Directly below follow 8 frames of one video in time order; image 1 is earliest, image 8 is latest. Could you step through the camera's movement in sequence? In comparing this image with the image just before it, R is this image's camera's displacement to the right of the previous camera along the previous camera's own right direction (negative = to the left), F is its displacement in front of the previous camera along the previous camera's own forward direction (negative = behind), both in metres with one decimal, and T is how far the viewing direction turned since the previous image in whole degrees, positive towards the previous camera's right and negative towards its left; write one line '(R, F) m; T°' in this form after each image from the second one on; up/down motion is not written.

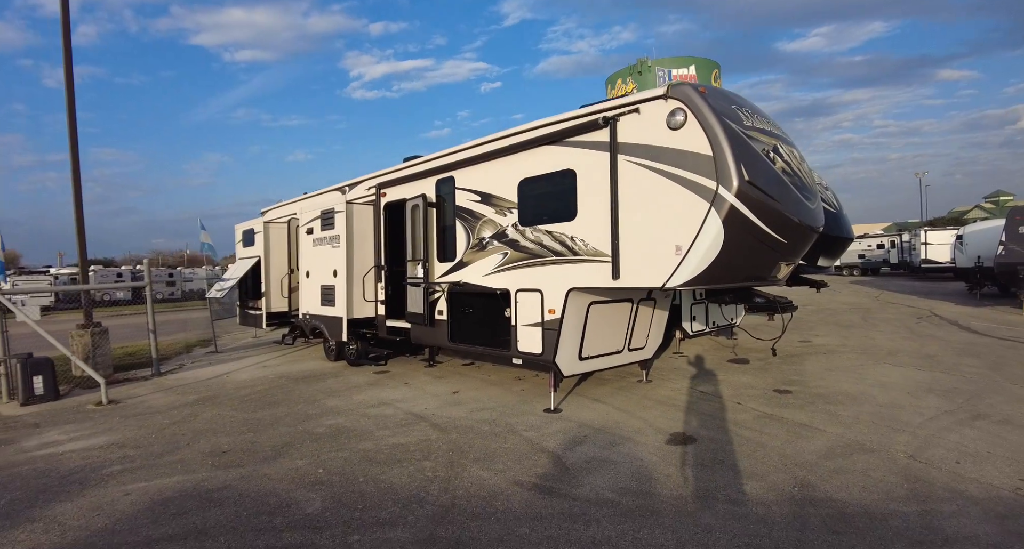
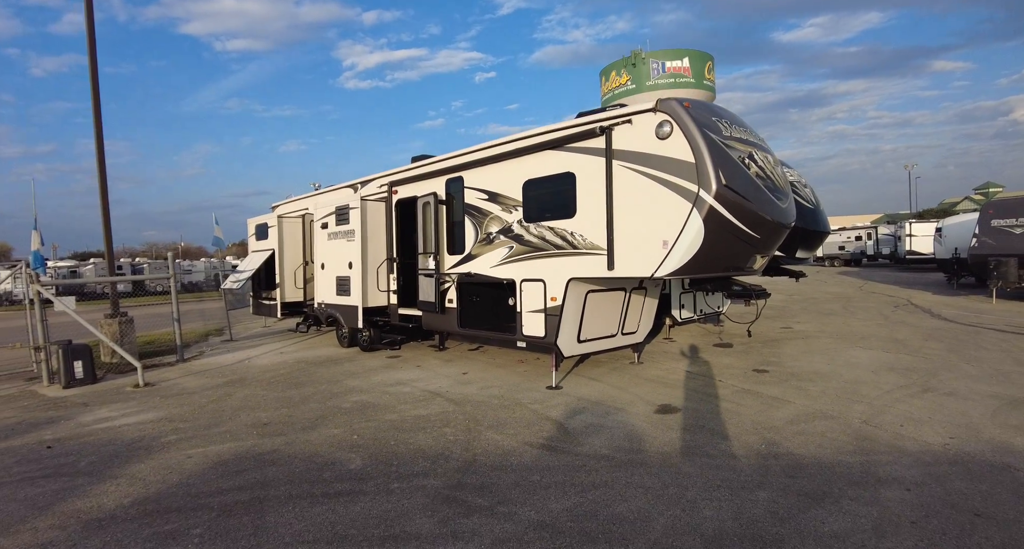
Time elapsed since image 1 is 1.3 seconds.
(-0.1, -0.6) m; +1°
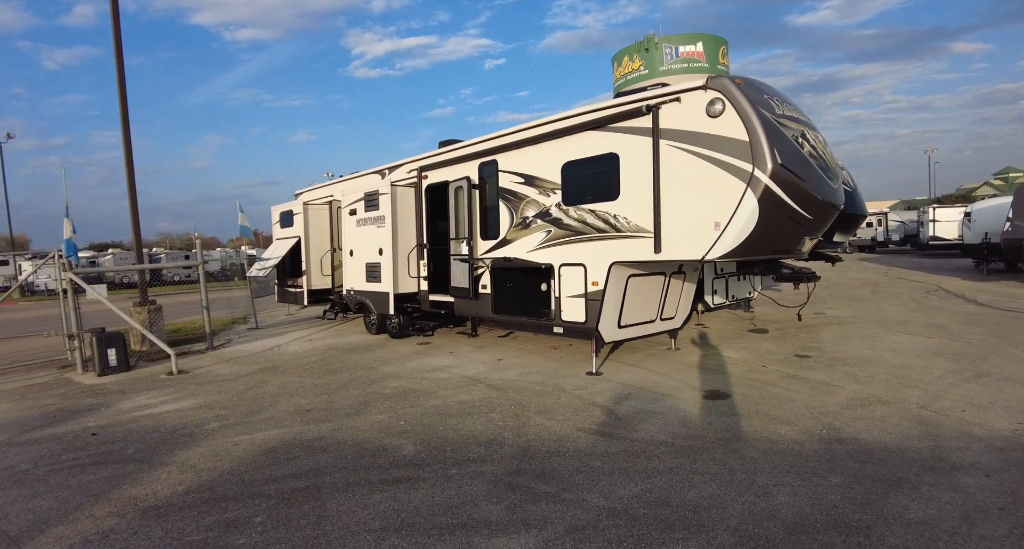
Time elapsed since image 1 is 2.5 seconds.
(-0.4, +0.1) m; -1°
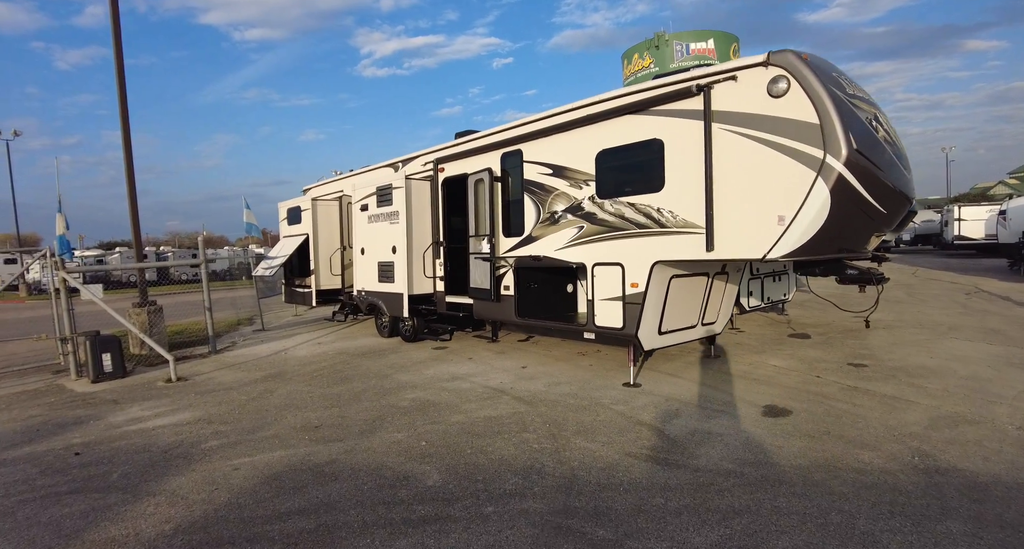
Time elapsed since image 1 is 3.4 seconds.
(-0.2, +0.6) m; -1°
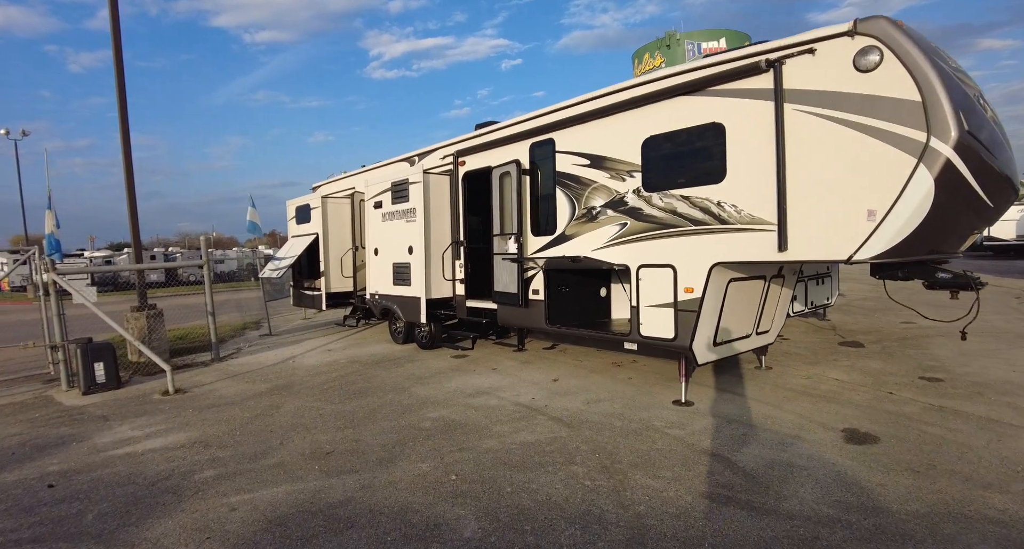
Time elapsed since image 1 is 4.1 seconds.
(-0.3, +0.6) m; -1°
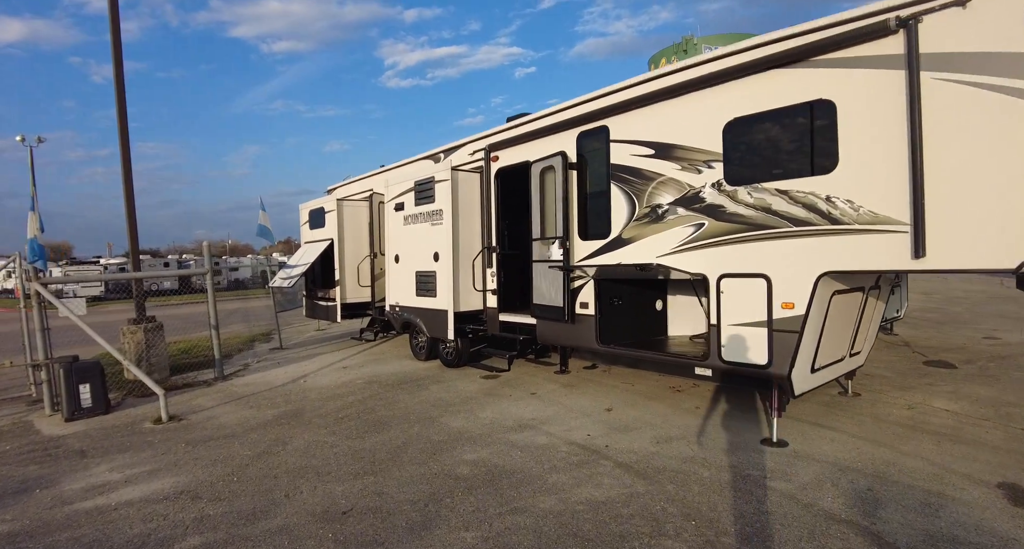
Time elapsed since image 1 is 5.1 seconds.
(-0.3, +0.8) m; -1°
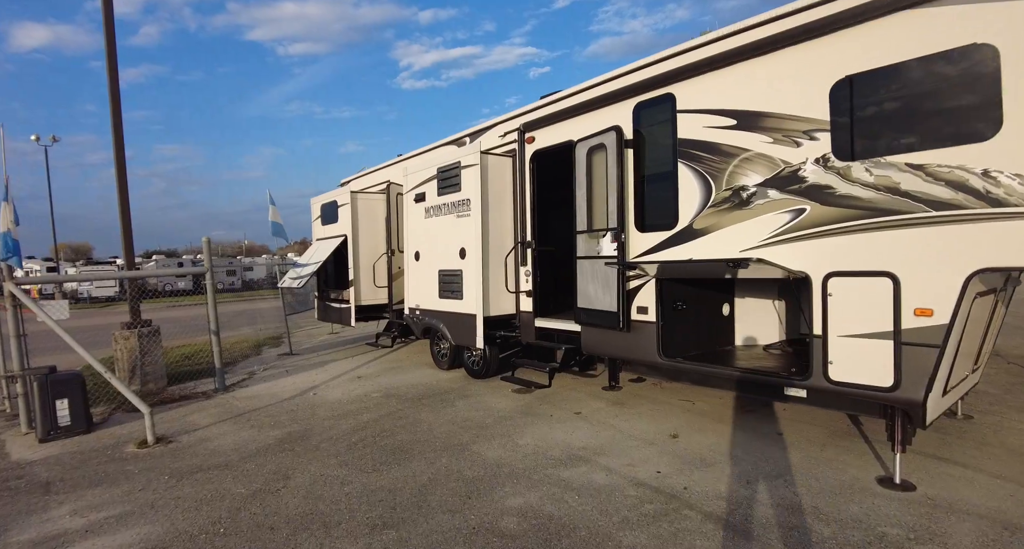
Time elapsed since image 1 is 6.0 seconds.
(-0.3, +0.8) m; -2°
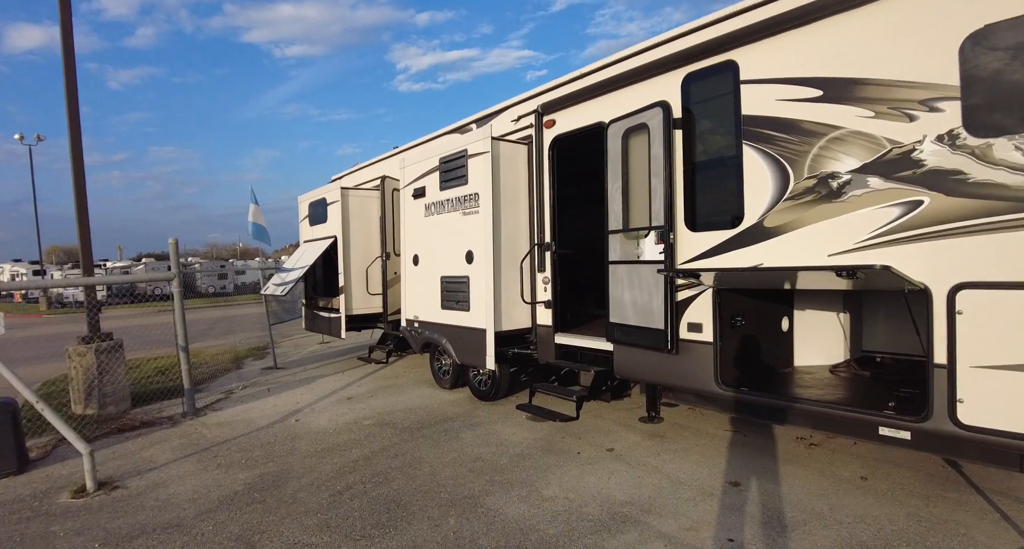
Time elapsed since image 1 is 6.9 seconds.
(-0.2, +0.8) m; 0°
